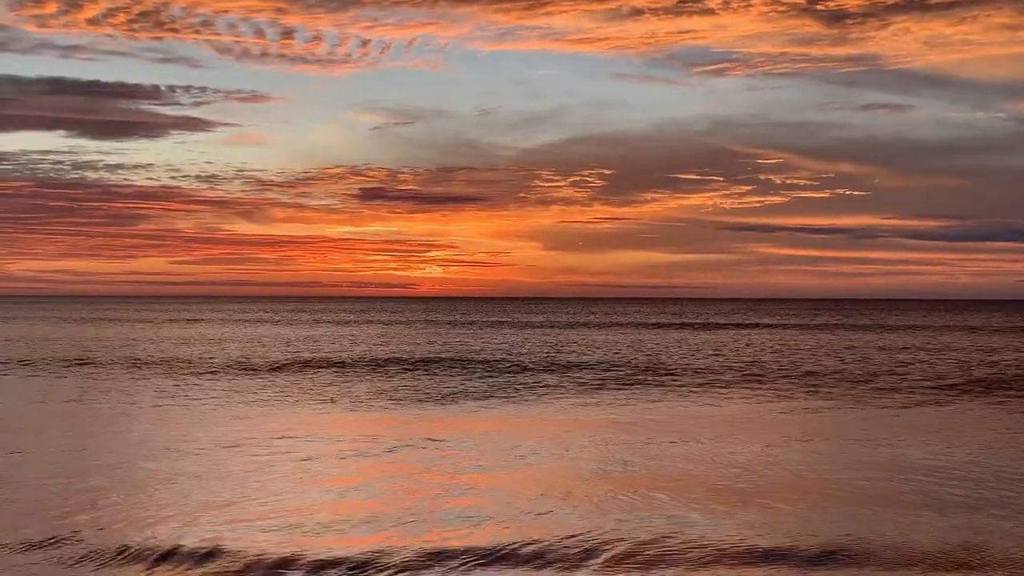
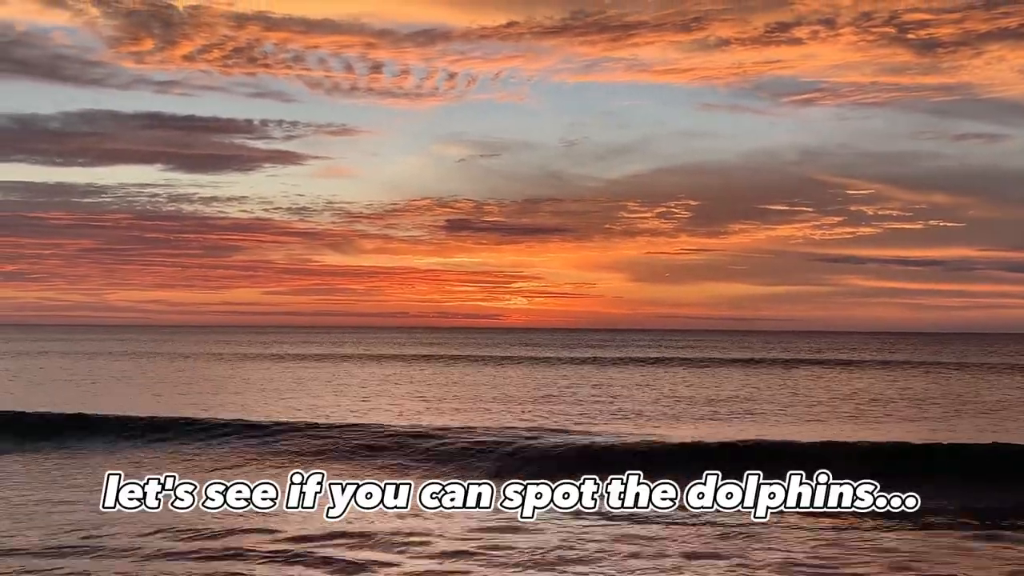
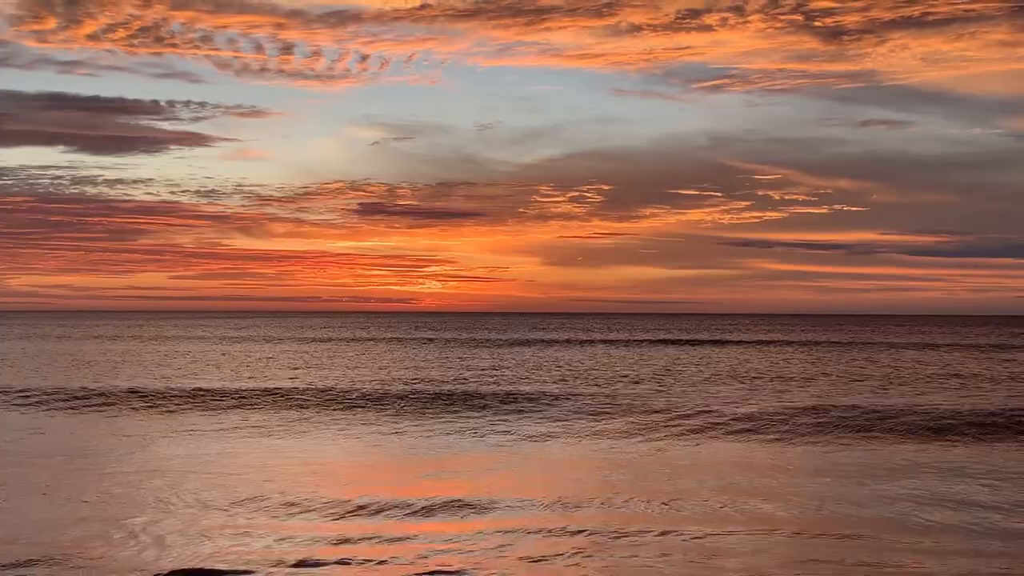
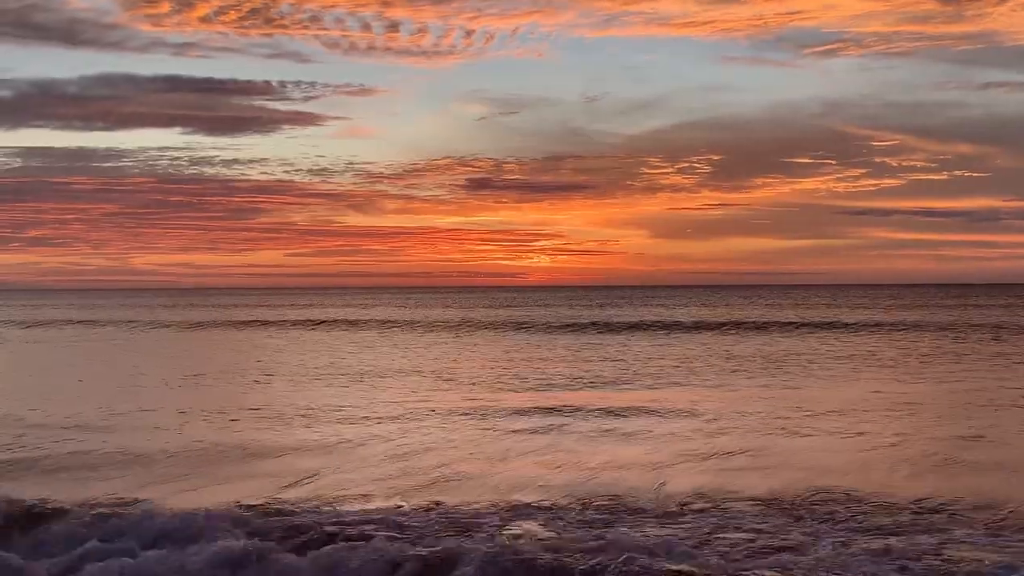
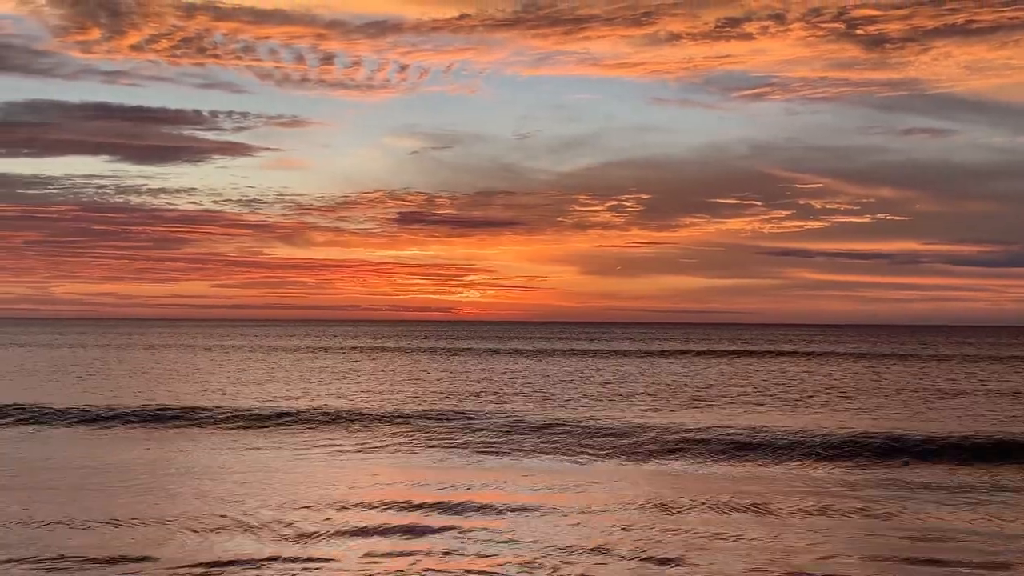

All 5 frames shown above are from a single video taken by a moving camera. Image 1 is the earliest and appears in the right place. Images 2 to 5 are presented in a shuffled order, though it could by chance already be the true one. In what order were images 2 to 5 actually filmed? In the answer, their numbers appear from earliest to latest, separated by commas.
3, 5, 2, 4
